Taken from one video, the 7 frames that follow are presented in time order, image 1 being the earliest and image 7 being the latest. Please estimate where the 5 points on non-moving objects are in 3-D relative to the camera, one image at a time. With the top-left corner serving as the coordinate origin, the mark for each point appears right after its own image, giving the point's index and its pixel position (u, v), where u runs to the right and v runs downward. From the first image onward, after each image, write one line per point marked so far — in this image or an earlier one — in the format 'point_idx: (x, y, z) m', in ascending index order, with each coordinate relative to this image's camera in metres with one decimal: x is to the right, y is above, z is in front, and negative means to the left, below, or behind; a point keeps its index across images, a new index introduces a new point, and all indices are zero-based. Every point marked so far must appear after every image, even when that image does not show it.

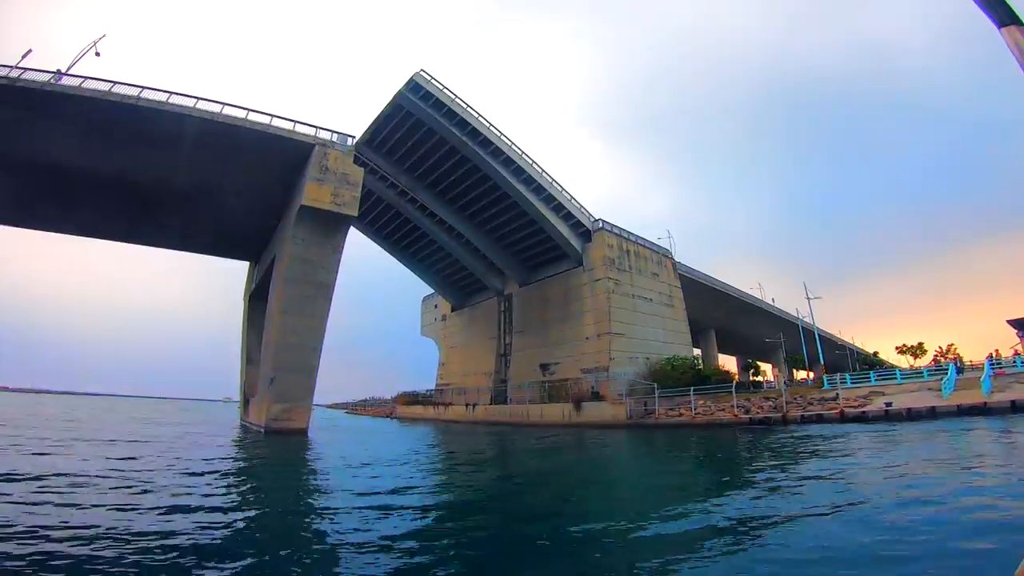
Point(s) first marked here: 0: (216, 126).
0: (-10.2, +5.5, +16.6) m
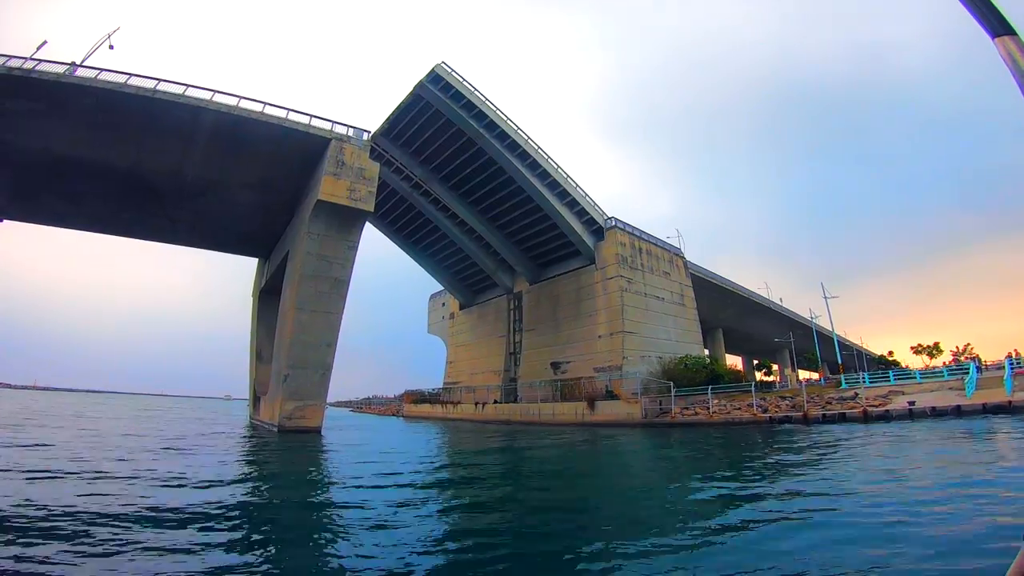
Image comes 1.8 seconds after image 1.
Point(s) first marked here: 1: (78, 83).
0: (-9.5, +5.7, +16.3) m
1: (-13.2, +6.2, +14.7) m
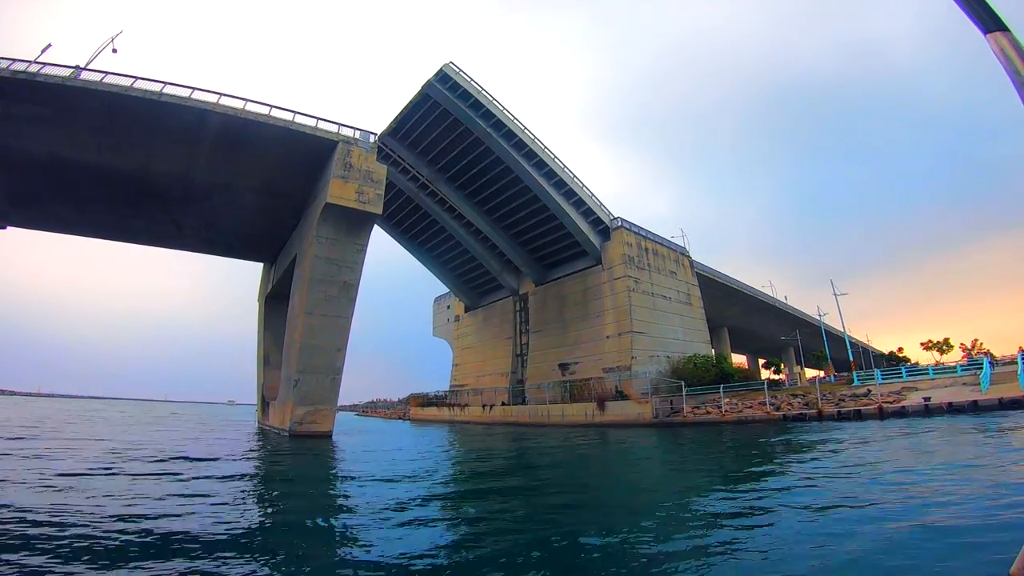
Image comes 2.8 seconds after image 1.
0: (-9.1, +5.5, +16.2) m
1: (-12.8, +6.0, +14.6) m
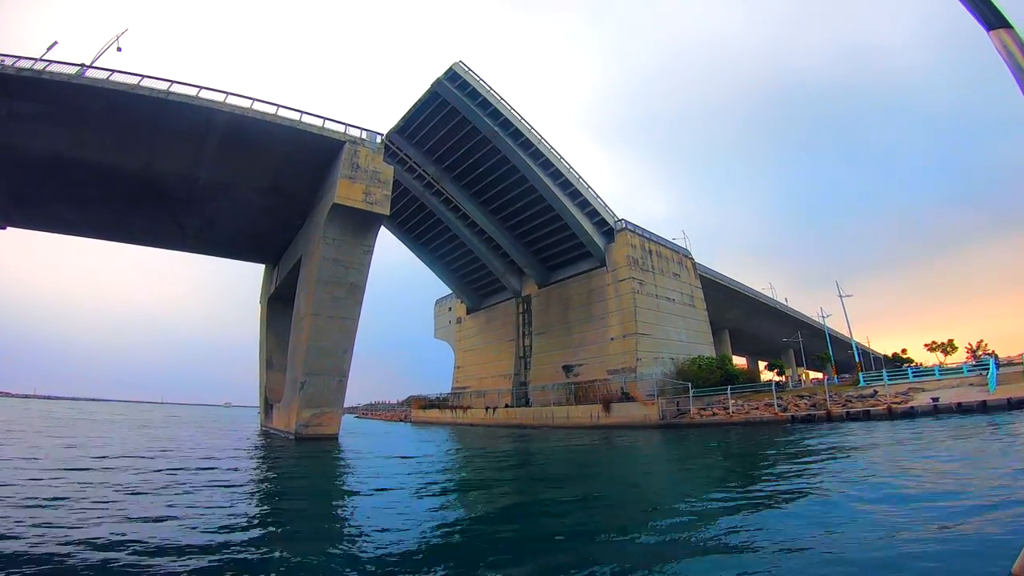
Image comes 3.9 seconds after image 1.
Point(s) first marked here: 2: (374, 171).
0: (-8.8, +5.5, +16.0) m
1: (-12.5, +6.0, +14.4) m
2: (-5.1, +4.3, +18.0) m
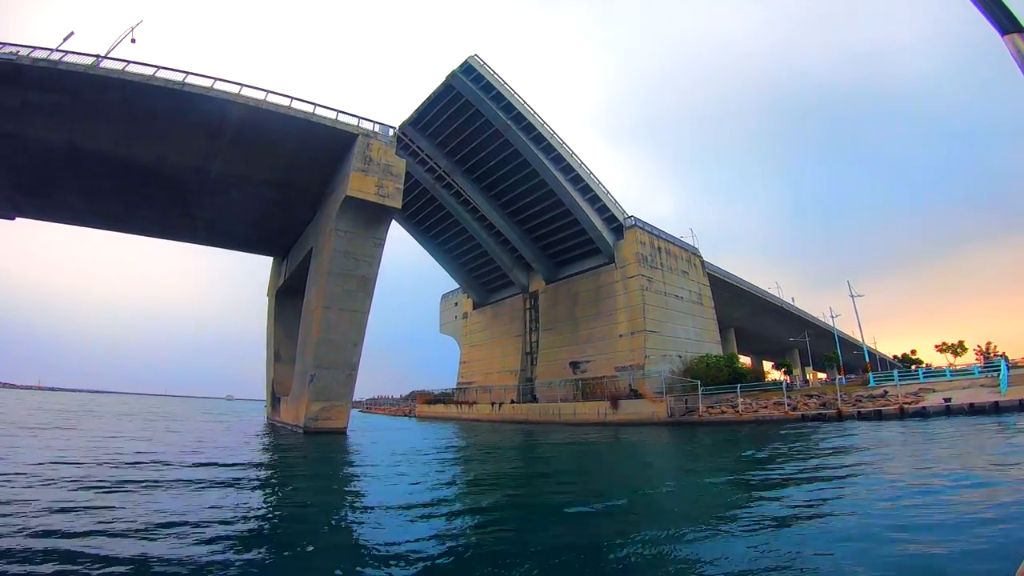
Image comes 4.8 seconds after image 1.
0: (-8.3, +5.7, +15.9) m
1: (-12.0, +6.3, +14.3) m
2: (-4.7, +4.6, +17.9) m
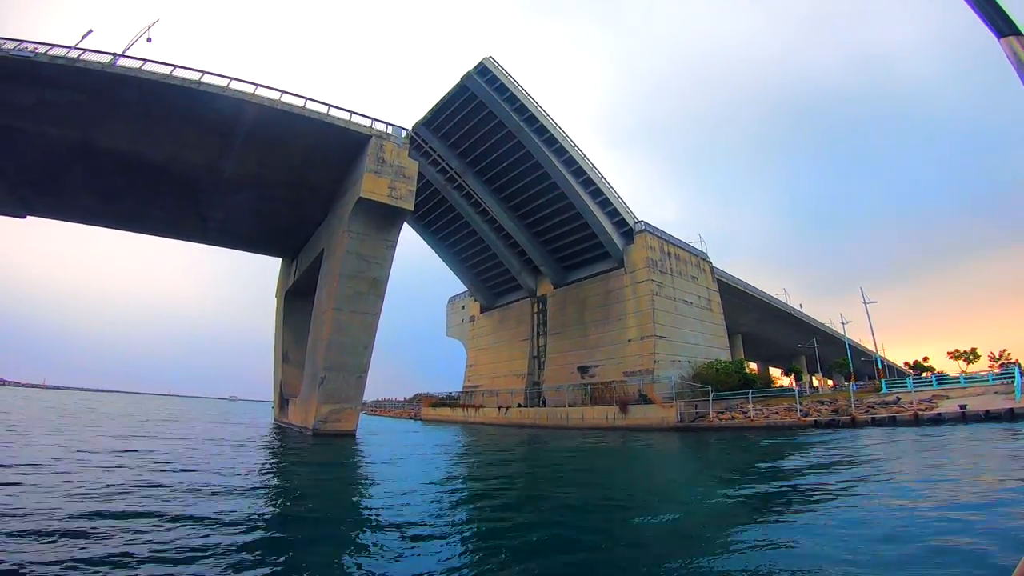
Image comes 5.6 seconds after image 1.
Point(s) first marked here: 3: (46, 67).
0: (-7.8, +5.7, +15.9) m
1: (-11.5, +6.3, +14.3) m
2: (-4.2, +4.5, +17.9) m
3: (-13.2, +6.3, +13.8) m
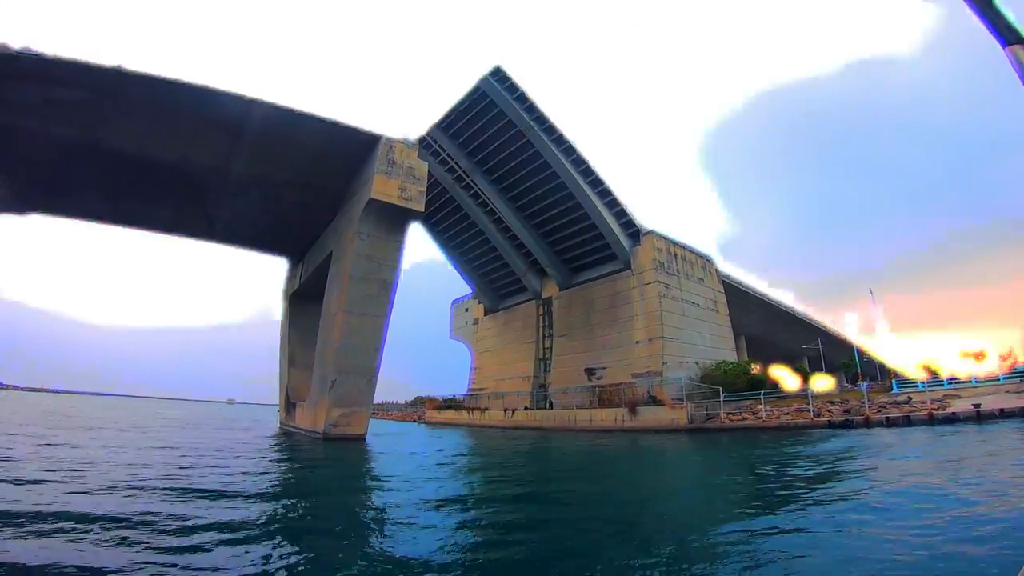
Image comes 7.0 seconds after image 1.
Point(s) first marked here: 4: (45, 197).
0: (-7.4, +5.6, +15.8) m
1: (-11.0, +6.2, +14.1) m
2: (-3.8, +4.4, +17.8) m
3: (-12.8, +6.2, +13.6) m
4: (-17.6, +3.4, +18.1) m
